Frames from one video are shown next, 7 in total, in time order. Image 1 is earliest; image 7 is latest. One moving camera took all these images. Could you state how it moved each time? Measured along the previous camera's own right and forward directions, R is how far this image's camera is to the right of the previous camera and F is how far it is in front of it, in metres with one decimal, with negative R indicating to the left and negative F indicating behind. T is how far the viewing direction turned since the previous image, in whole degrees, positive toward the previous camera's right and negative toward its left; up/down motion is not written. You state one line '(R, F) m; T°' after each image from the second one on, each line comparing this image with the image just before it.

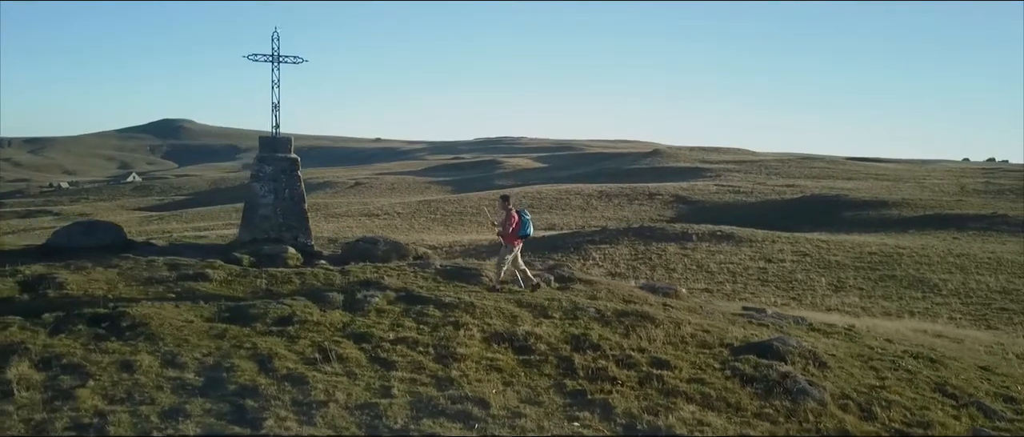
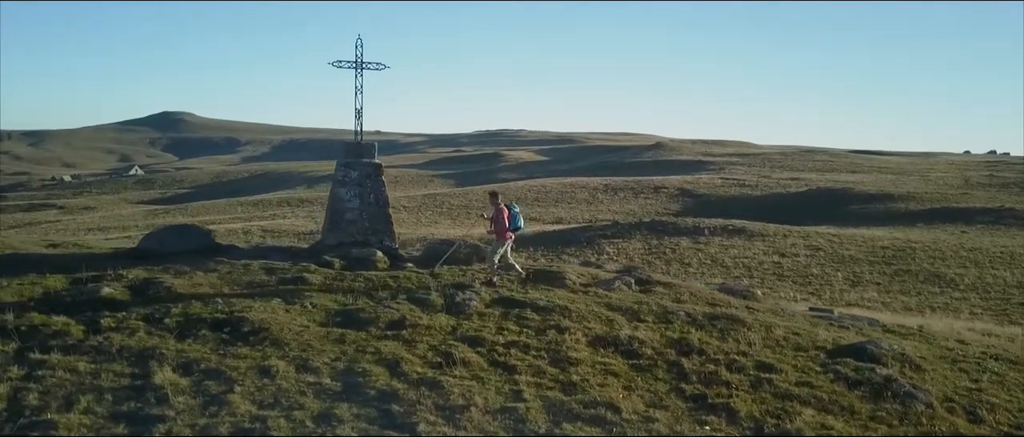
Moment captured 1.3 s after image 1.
(-1.4, -0.3) m; 0°
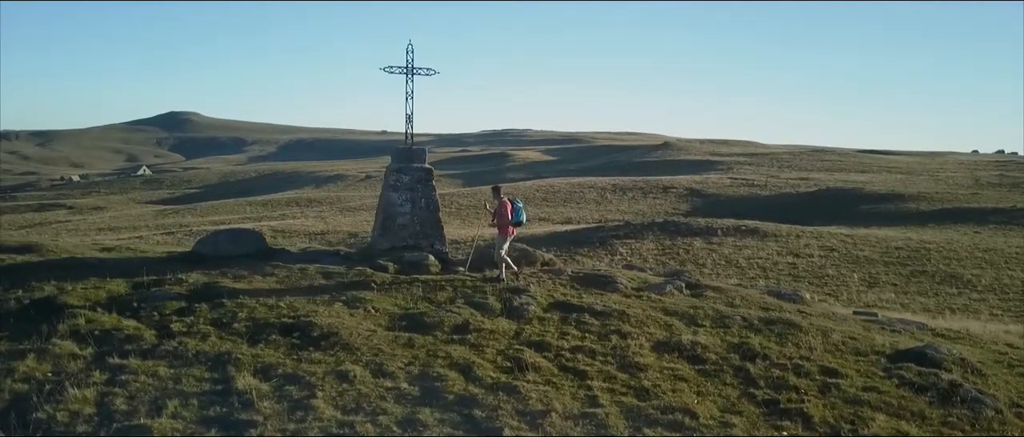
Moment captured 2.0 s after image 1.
(-0.8, -0.1) m; 0°
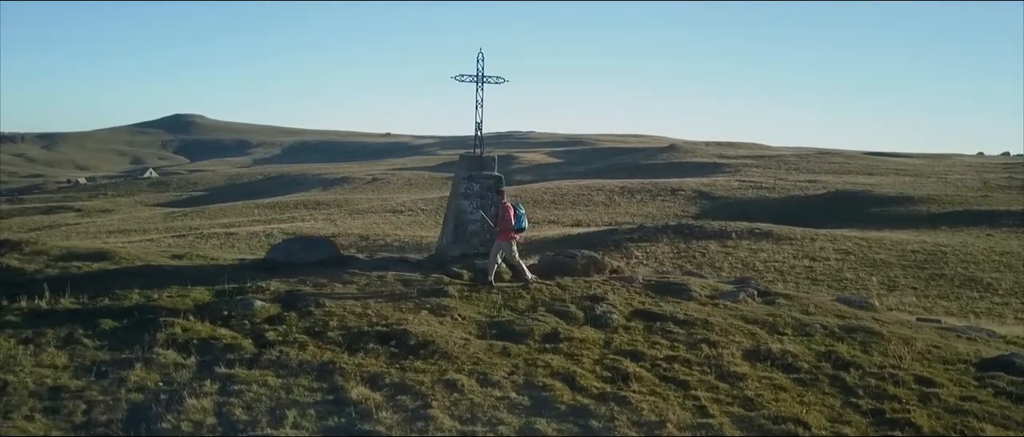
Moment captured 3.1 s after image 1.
(-1.2, 0.0) m; 0°
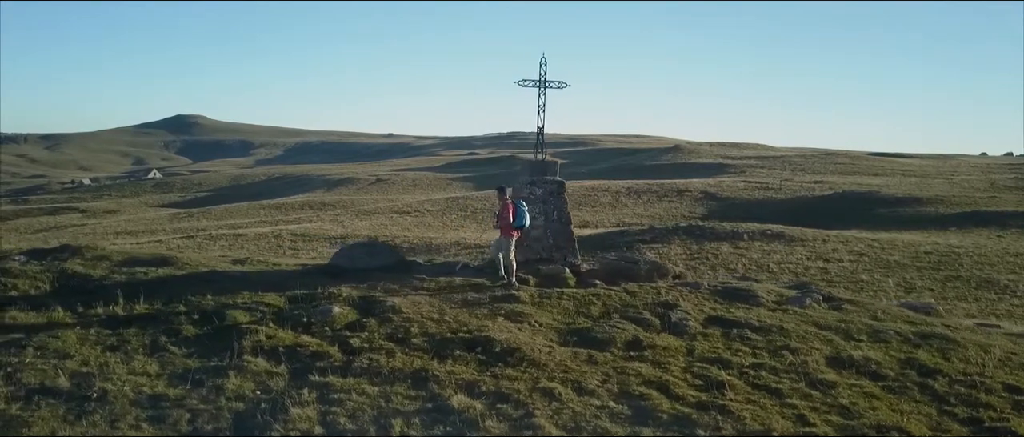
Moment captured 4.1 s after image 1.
(-1.1, 0.0) m; 0°
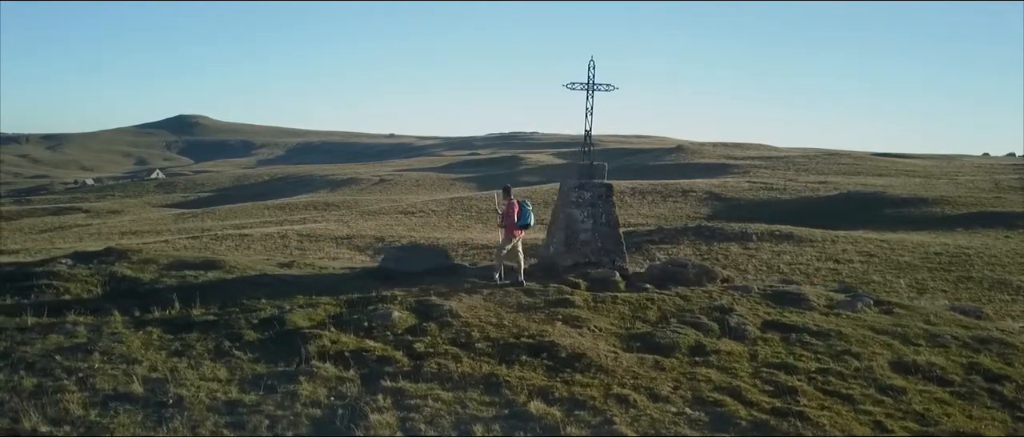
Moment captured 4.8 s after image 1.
(-0.8, 0.0) m; 0°
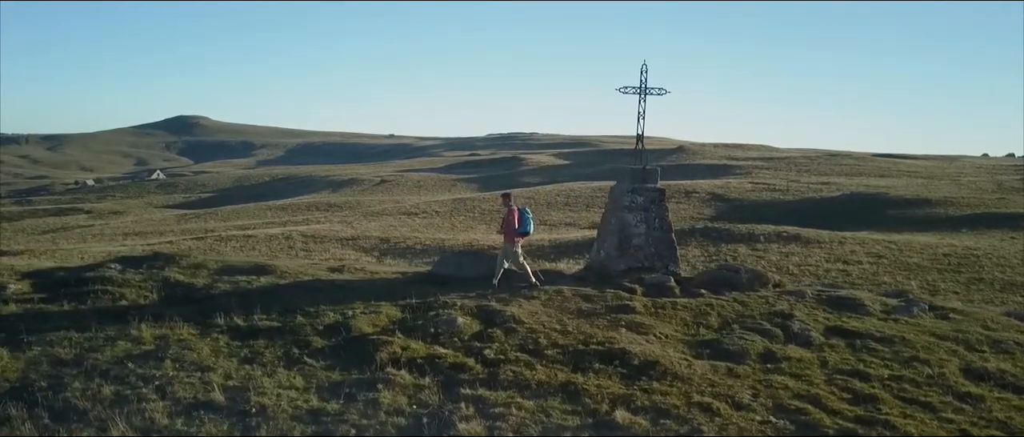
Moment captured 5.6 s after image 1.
(-0.9, +0.1) m; 0°
